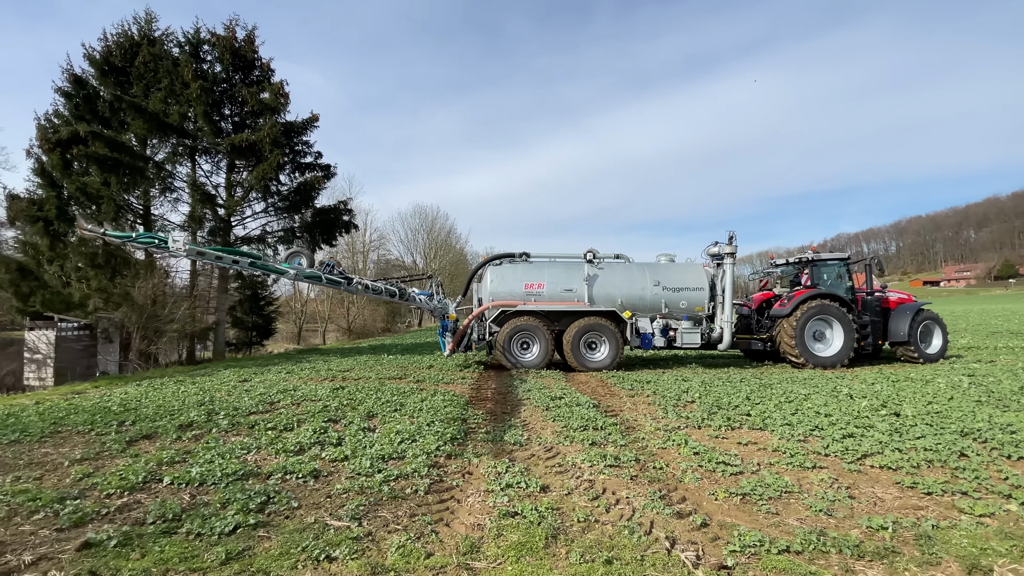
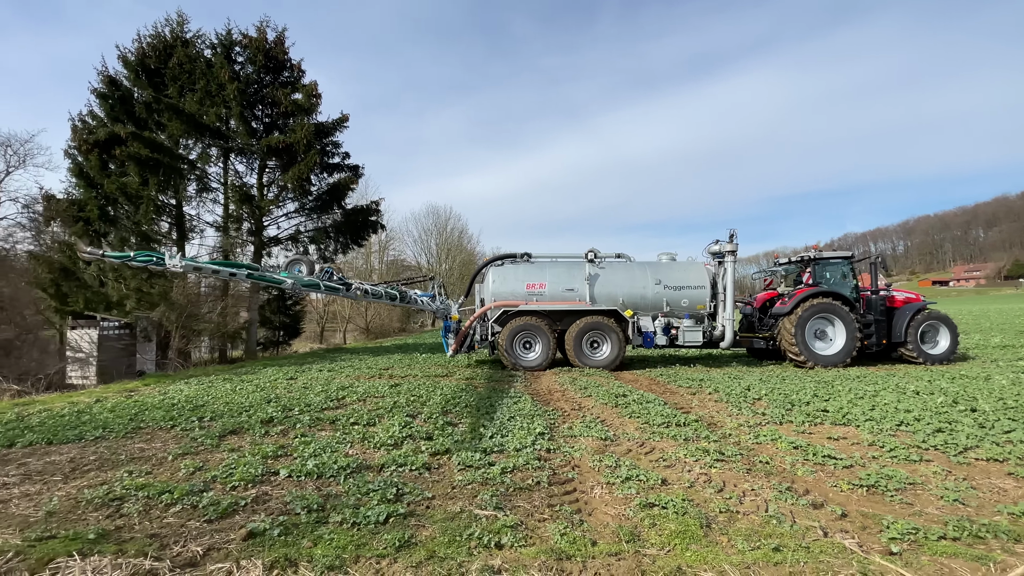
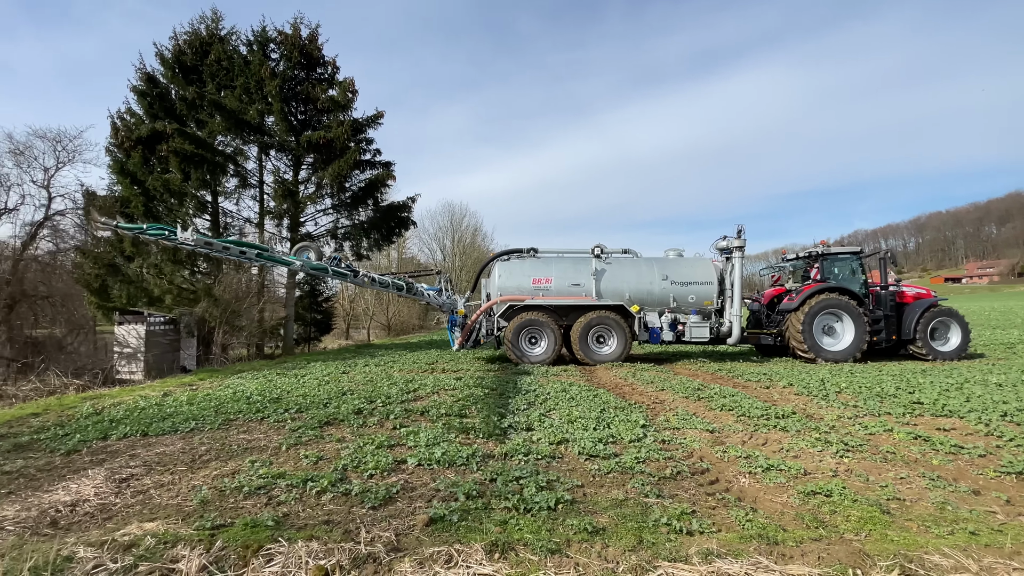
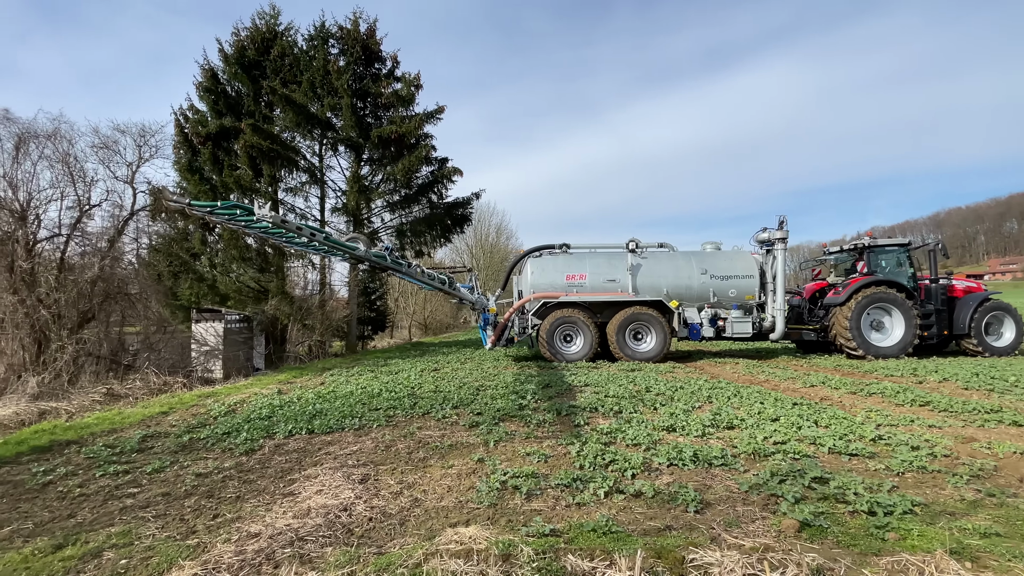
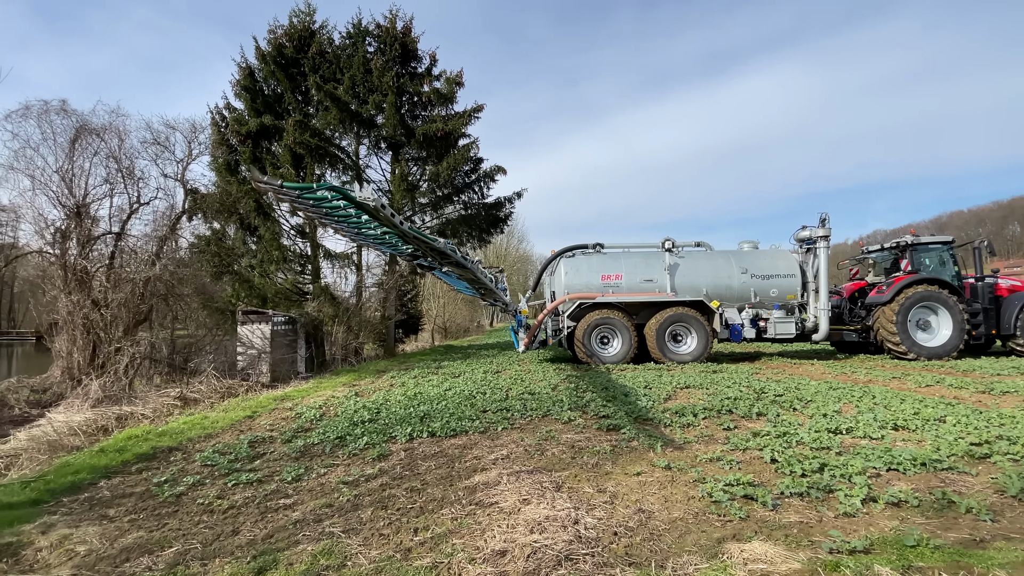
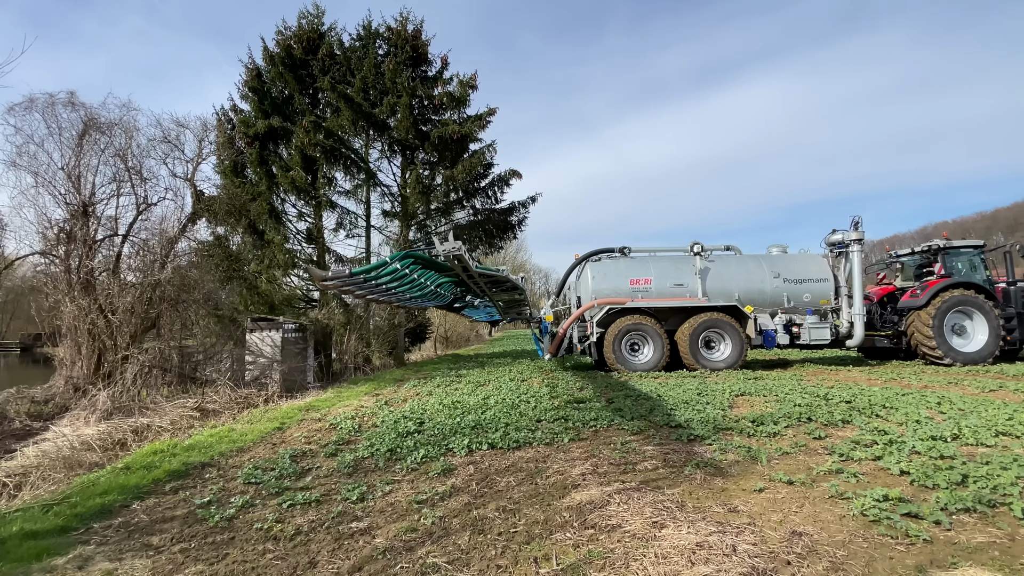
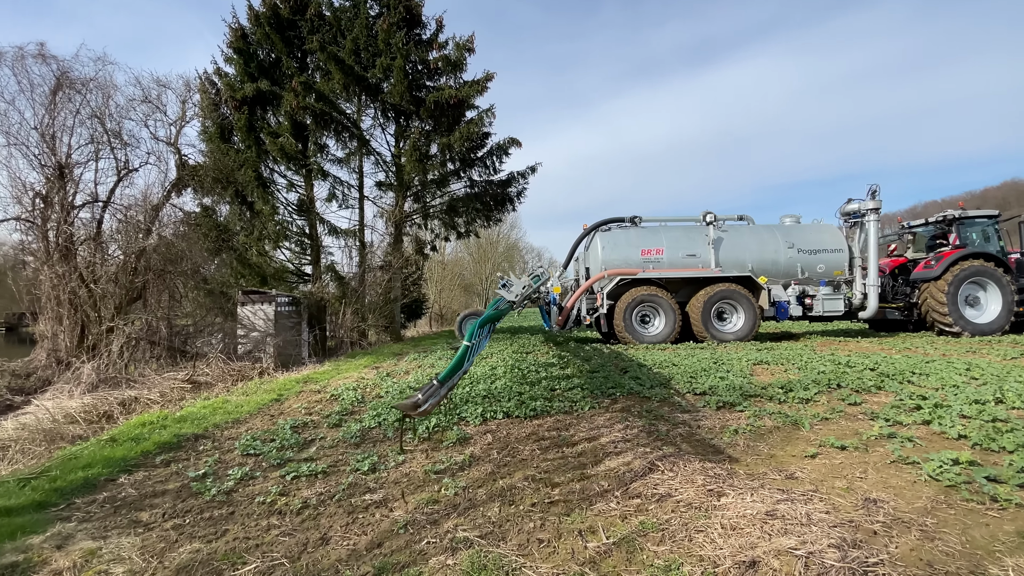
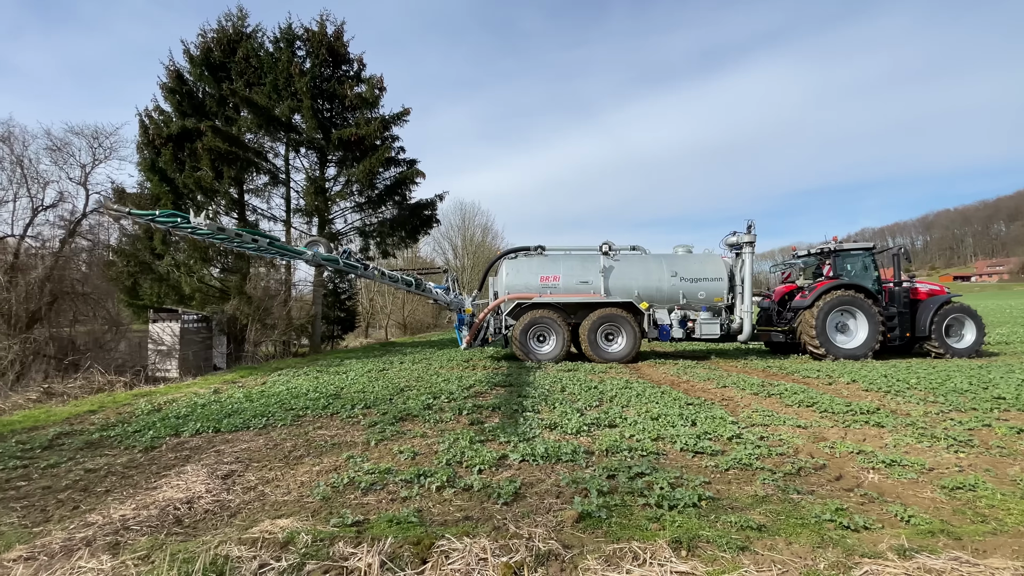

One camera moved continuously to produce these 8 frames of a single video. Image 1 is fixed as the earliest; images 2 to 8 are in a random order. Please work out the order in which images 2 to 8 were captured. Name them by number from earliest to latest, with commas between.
2, 3, 8, 4, 5, 6, 7
